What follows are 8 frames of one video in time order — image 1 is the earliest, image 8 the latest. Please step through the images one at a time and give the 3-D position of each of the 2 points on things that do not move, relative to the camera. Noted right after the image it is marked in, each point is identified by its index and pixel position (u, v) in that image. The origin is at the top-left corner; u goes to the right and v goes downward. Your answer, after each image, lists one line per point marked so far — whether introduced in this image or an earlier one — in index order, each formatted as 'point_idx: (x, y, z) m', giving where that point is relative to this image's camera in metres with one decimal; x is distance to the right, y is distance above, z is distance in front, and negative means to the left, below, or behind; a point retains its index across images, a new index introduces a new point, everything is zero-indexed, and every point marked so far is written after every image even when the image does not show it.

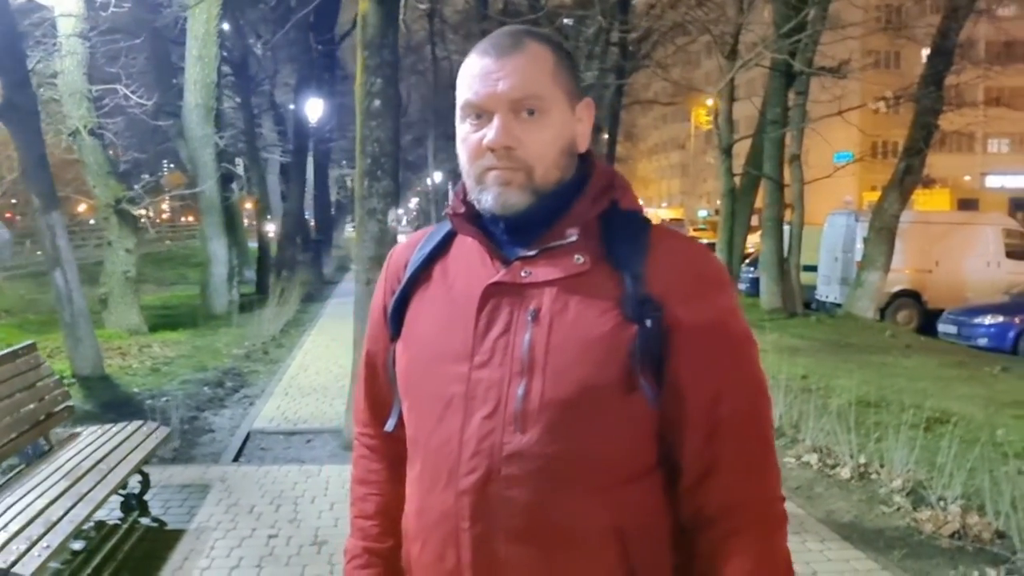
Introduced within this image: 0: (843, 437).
0: (+2.4, -1.1, +7.8) m
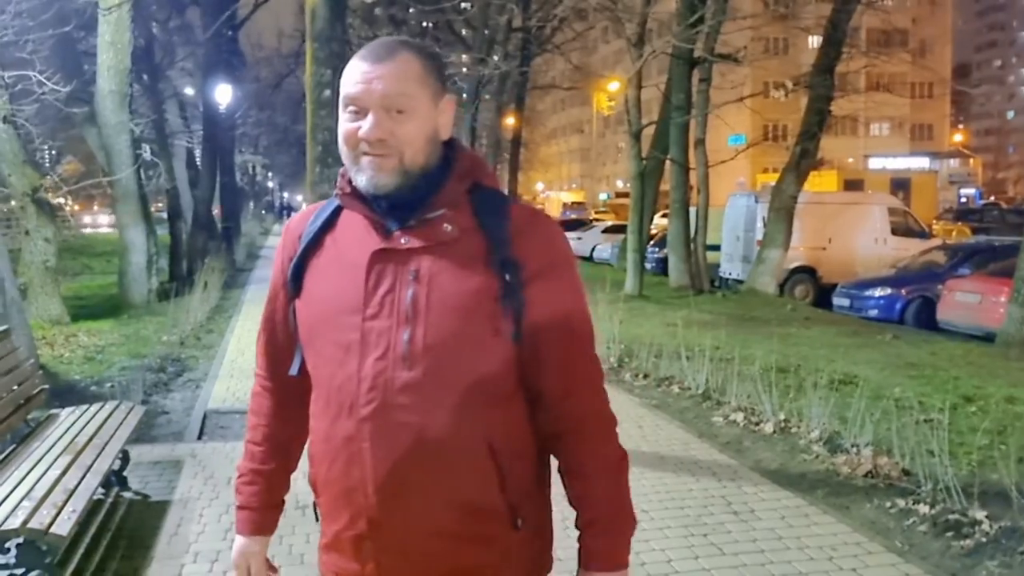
0: (+2.0, -0.9, +8.6) m
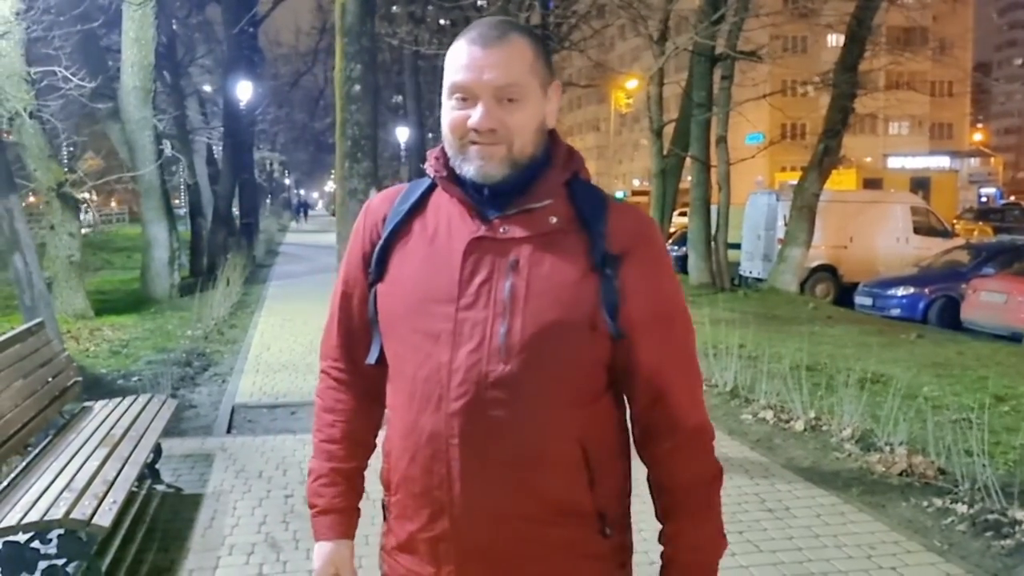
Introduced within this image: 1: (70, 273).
0: (+2.3, -0.9, +8.5) m
1: (-6.9, +0.2, +16.6) m
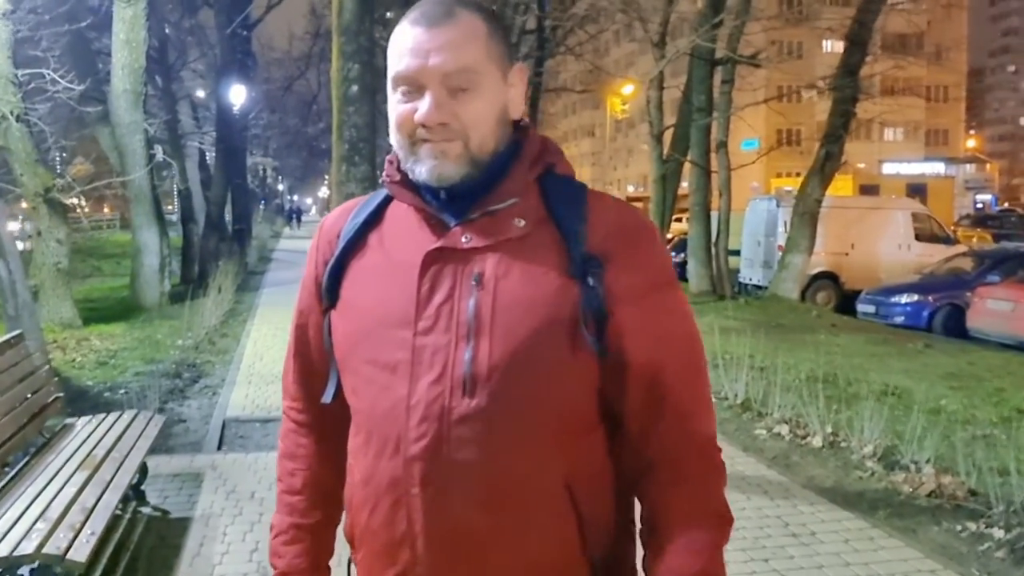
0: (+2.3, -0.9, +8.2) m
1: (-7.0, +0.1, +16.2) m
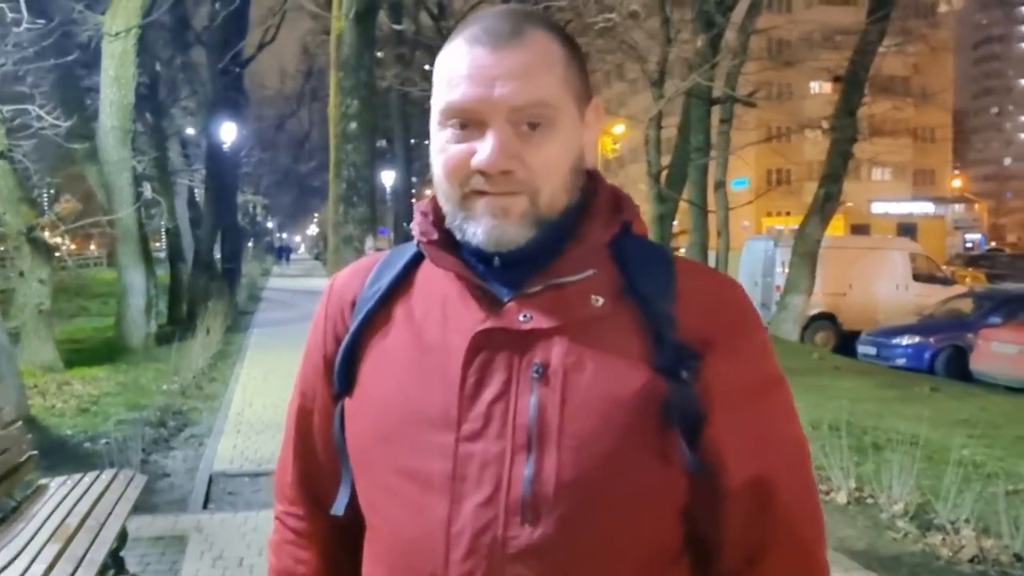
0: (+2.3, -1.3, +7.8) m
1: (-7.0, -0.5, +15.7) m
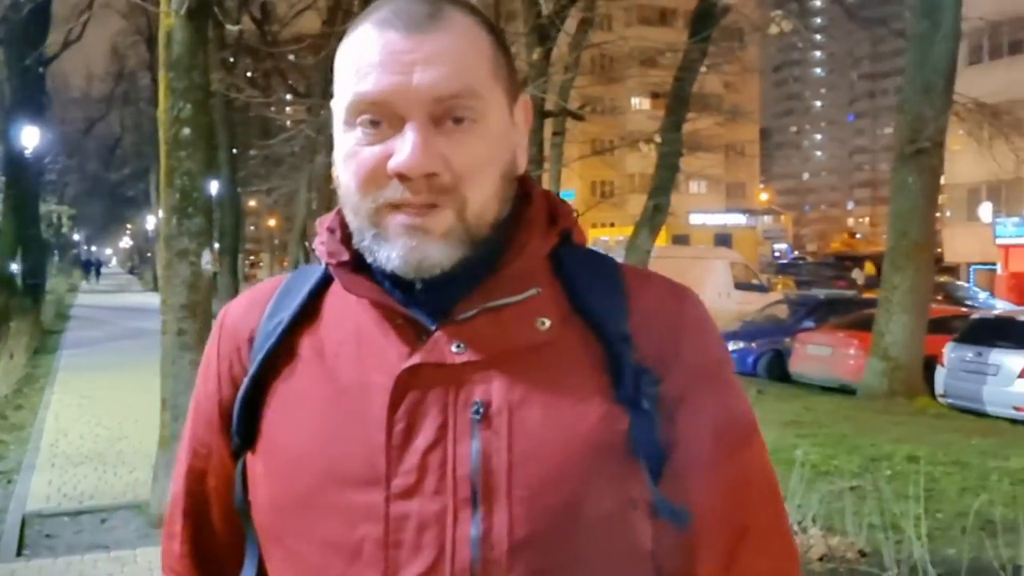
0: (+1.3, -1.4, +7.7) m
1: (-9.2, -0.8, +14.1) m
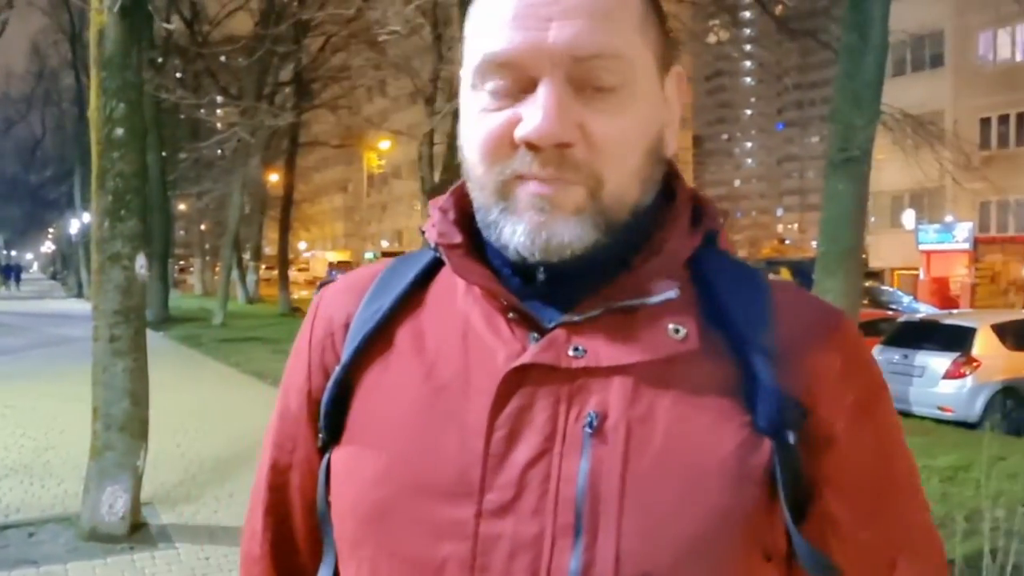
0: (+0.9, -1.4, +7.7) m
1: (-10.0, -0.9, +13.4) m
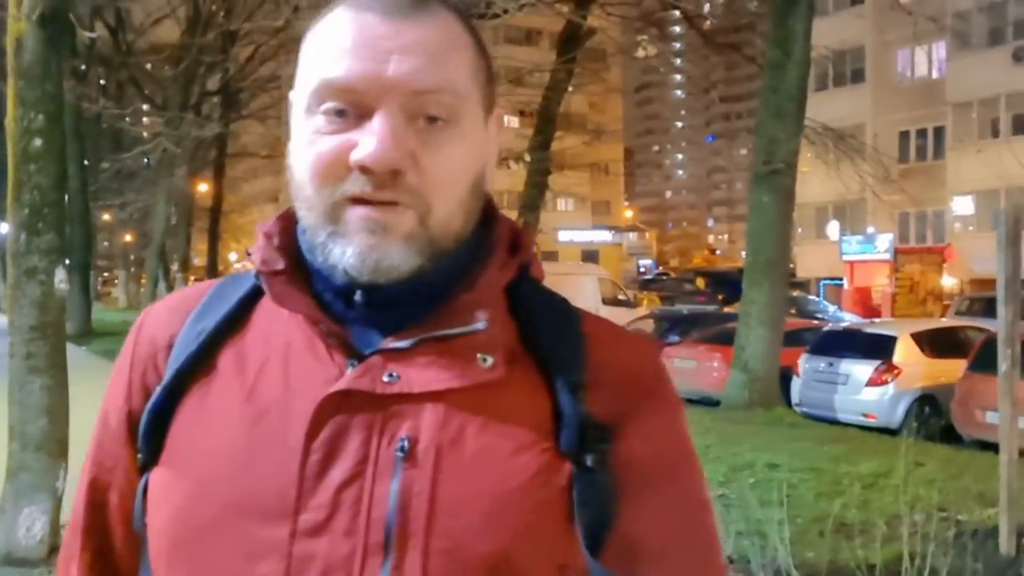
0: (+0.4, -1.5, +7.7) m
1: (-10.9, -1.0, +12.7) m
